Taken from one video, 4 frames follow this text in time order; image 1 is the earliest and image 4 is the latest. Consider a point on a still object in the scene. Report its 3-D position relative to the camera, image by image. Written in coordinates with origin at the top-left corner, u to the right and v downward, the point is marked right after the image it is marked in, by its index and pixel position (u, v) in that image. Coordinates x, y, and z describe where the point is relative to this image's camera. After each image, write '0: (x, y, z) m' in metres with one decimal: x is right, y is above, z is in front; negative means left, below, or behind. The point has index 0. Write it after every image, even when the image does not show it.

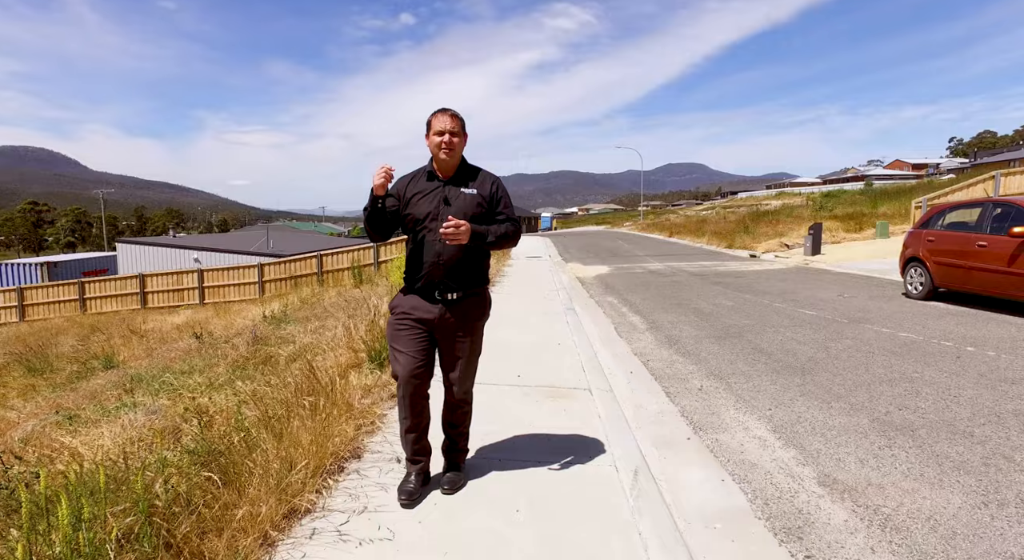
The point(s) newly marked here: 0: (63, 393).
0: (-6.7, -1.7, +8.3) m
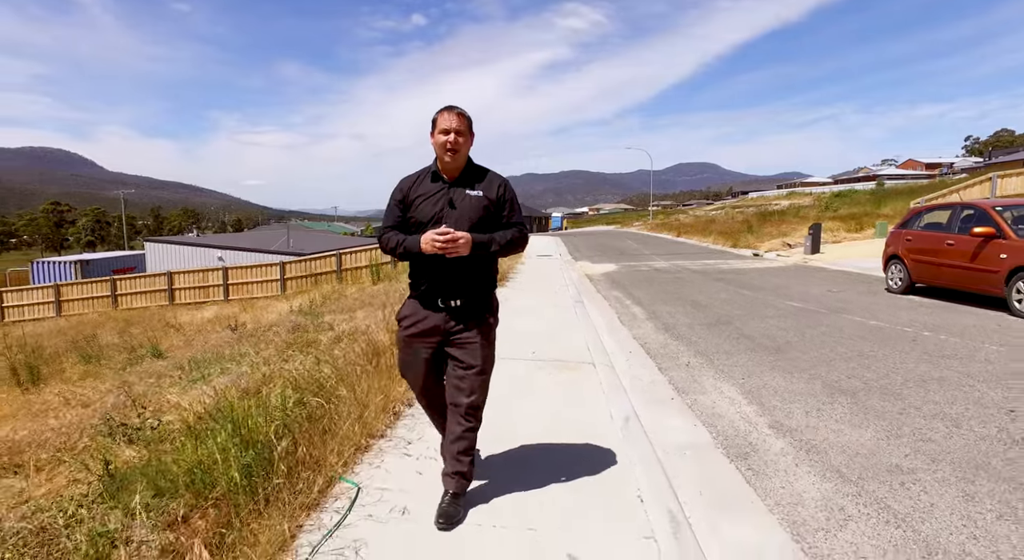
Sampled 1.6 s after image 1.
0: (-6.5, -1.6, +9.4) m
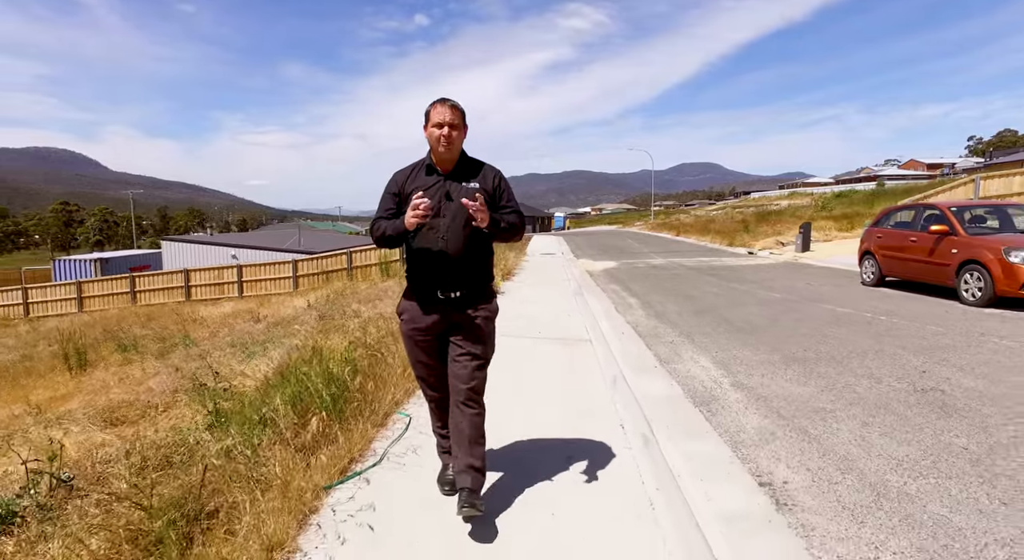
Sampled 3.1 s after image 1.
0: (-6.3, -1.5, +10.4) m
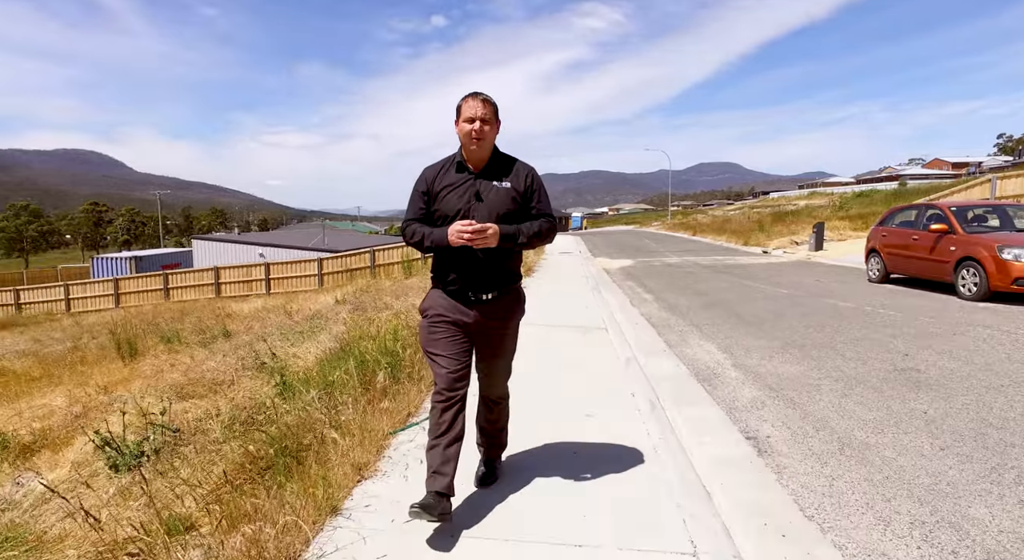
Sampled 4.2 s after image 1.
0: (-5.9, -1.4, +11.2) m
